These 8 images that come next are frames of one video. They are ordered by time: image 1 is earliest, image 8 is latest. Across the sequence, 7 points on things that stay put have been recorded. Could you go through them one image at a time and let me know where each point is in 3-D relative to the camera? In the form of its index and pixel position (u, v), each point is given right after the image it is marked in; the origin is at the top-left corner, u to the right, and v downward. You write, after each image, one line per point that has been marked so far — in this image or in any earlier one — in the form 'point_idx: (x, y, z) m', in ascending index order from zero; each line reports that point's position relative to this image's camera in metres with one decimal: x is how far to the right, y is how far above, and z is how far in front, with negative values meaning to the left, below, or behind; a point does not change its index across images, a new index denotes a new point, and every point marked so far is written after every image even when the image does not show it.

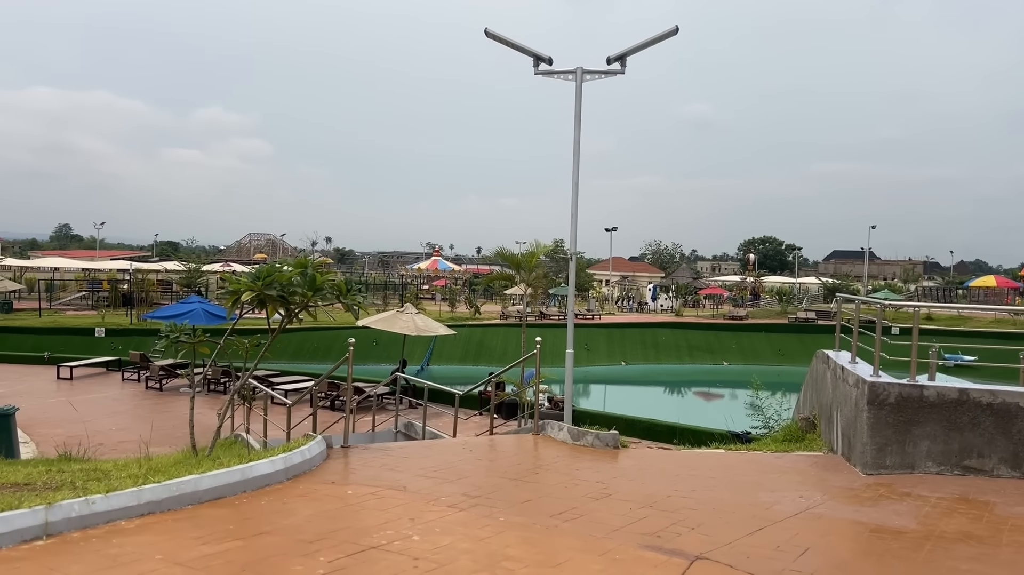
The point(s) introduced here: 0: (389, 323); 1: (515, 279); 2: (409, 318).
0: (-1.9, -0.6, +13.3) m
1: (+0.1, +0.1, +12.6) m
2: (-1.7, -0.5, +13.5) m
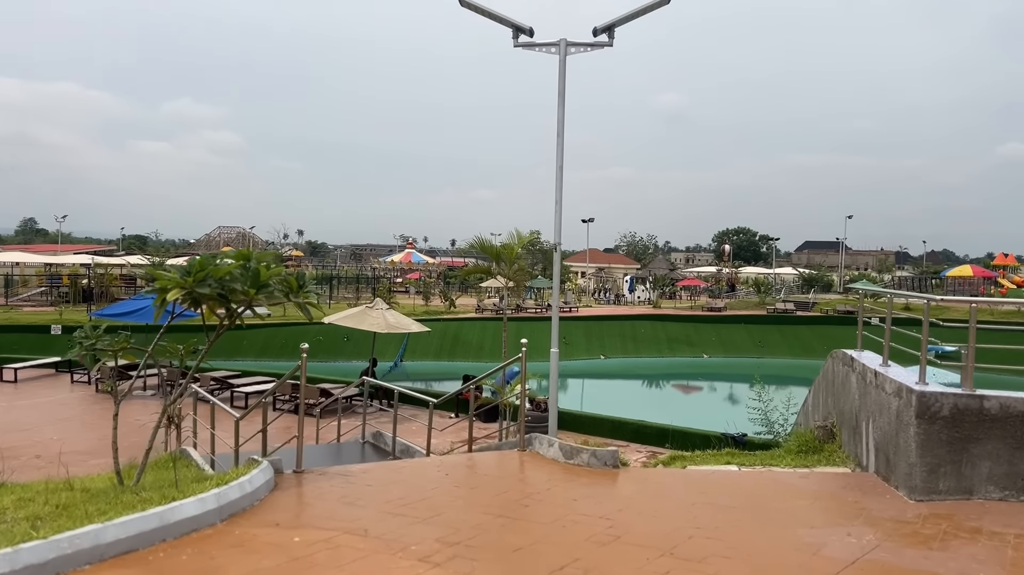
0: (-2.3, -0.5, +12.4) m
1: (-0.2, +0.2, +11.8) m
2: (-2.0, -0.4, +12.6) m
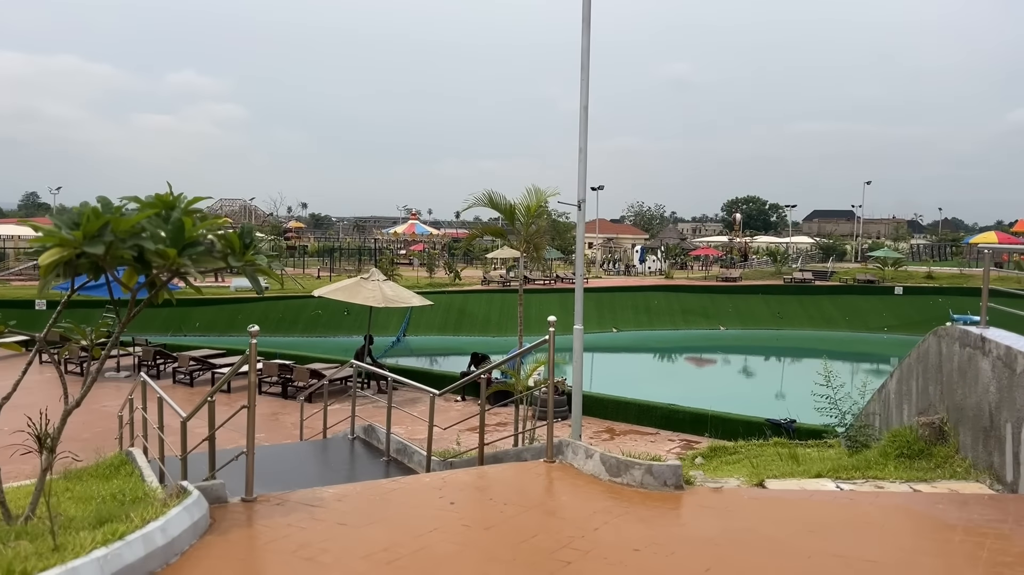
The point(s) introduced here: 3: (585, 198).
0: (-2.1, -0.1, +11.1) m
1: (-0.1, +0.6, +10.4) m
2: (-1.8, 0.0, +11.3) m
3: (+0.6, +0.8, +7.2) m
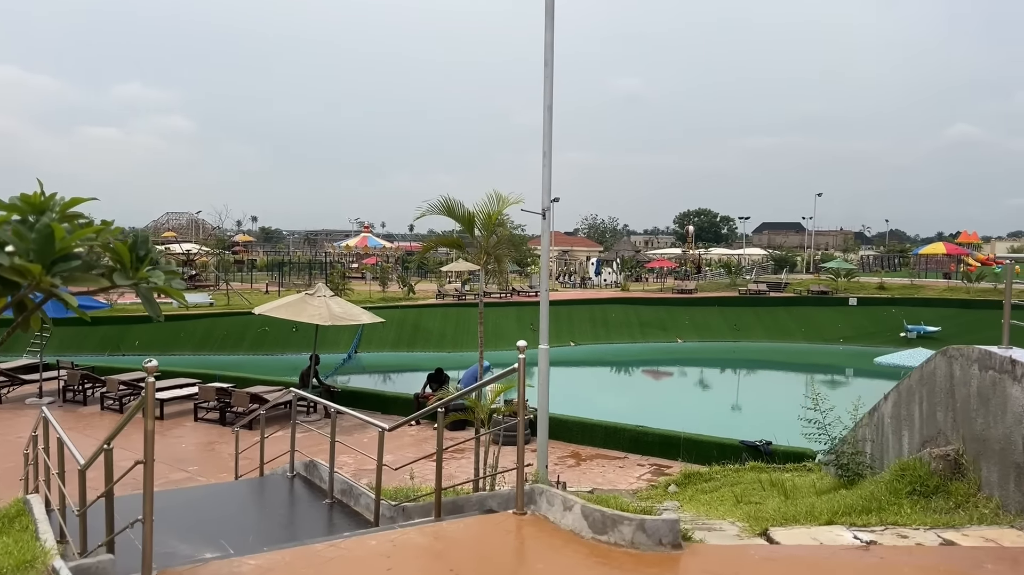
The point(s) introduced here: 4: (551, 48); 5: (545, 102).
0: (-2.6, -0.3, +10.3) m
1: (-0.6, +0.4, +9.8) m
2: (-2.4, -0.2, +10.6) m
3: (+0.3, +0.6, +6.6) m
4: (+0.3, +2.0, +6.9) m
5: (+0.3, +1.4, +6.6) m
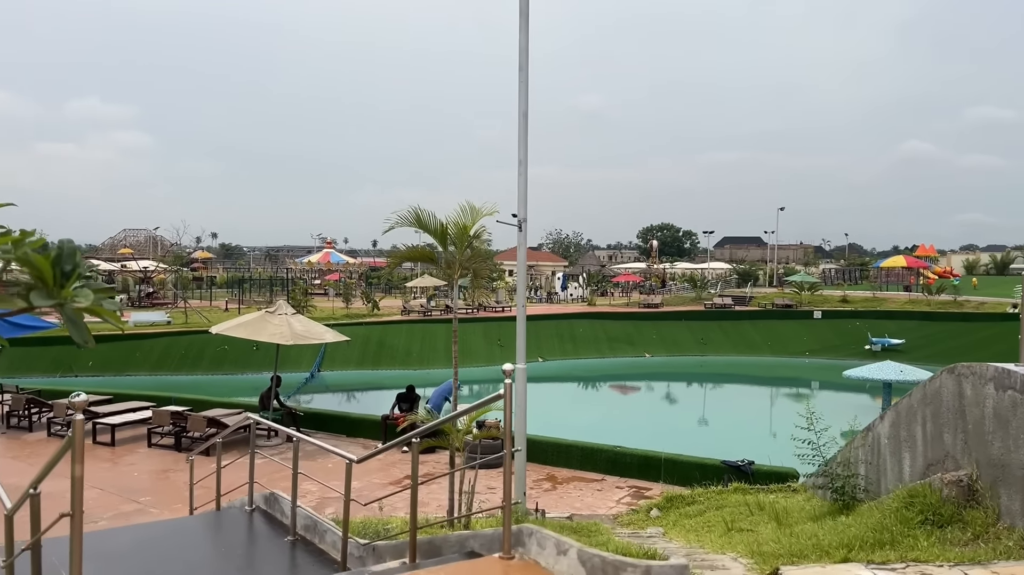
0: (-3.0, -0.5, +9.8) m
1: (-0.9, +0.3, +9.4) m
2: (-2.7, -0.4, +10.1) m
3: (+0.1, +0.5, +6.3) m
4: (+0.1, +1.8, +6.6) m
5: (+0.1, +1.3, +6.3) m
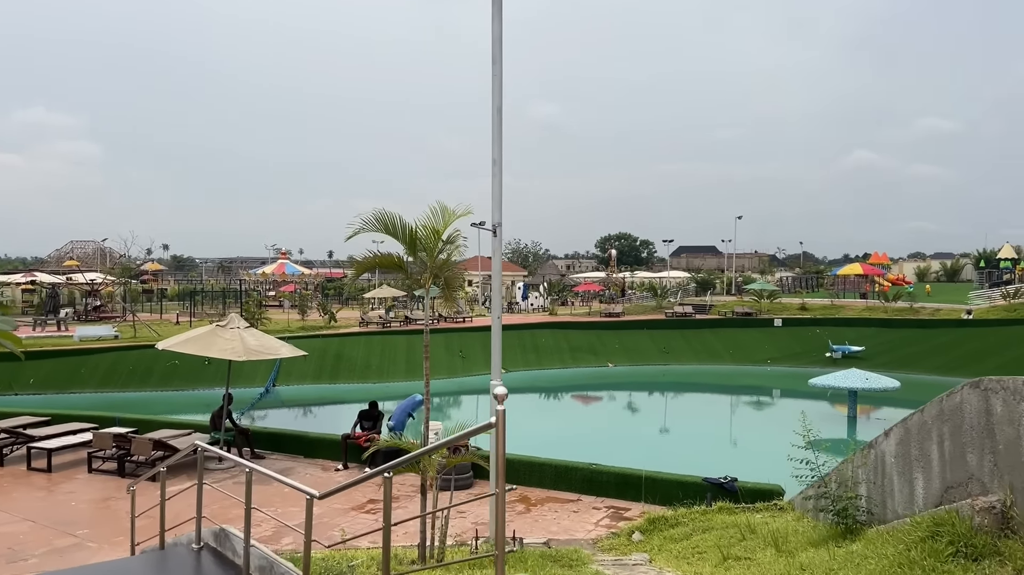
0: (-3.3, -0.6, +9.2) m
1: (-1.2, +0.1, +8.9) m
2: (-3.1, -0.5, +9.5) m
3: (-0.1, +0.5, +5.8) m
4: (-0.1, +1.8, +6.1) m
5: (-0.1, +1.3, +5.8) m
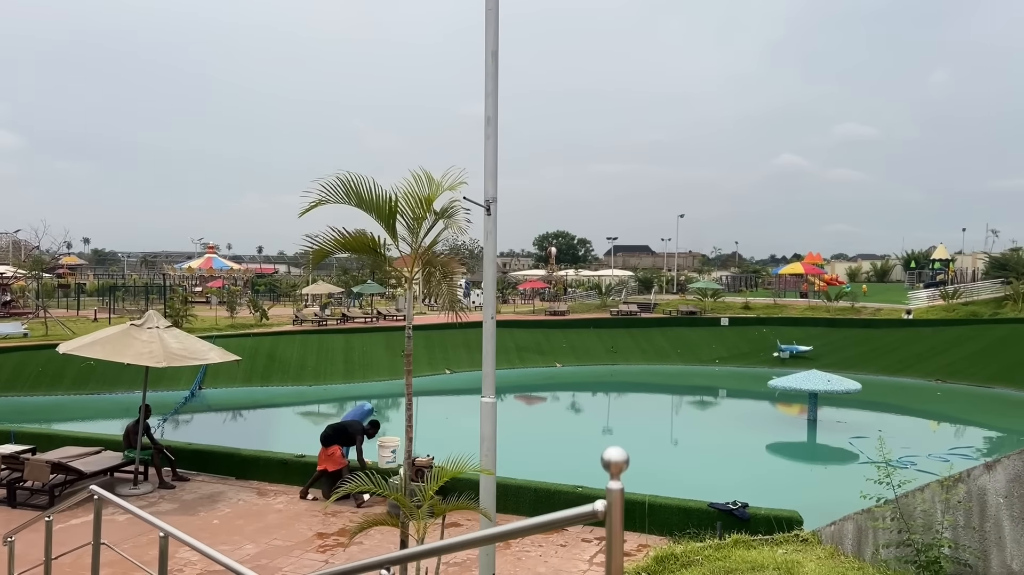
0: (-3.6, -0.5, +7.7) m
1: (-1.5, +0.2, +7.6) m
2: (-3.4, -0.5, +8.0) m
3: (-0.1, +0.5, +4.6) m
4: (-0.1, +1.8, +4.9) m
5: (-0.1, +1.3, +4.6) m
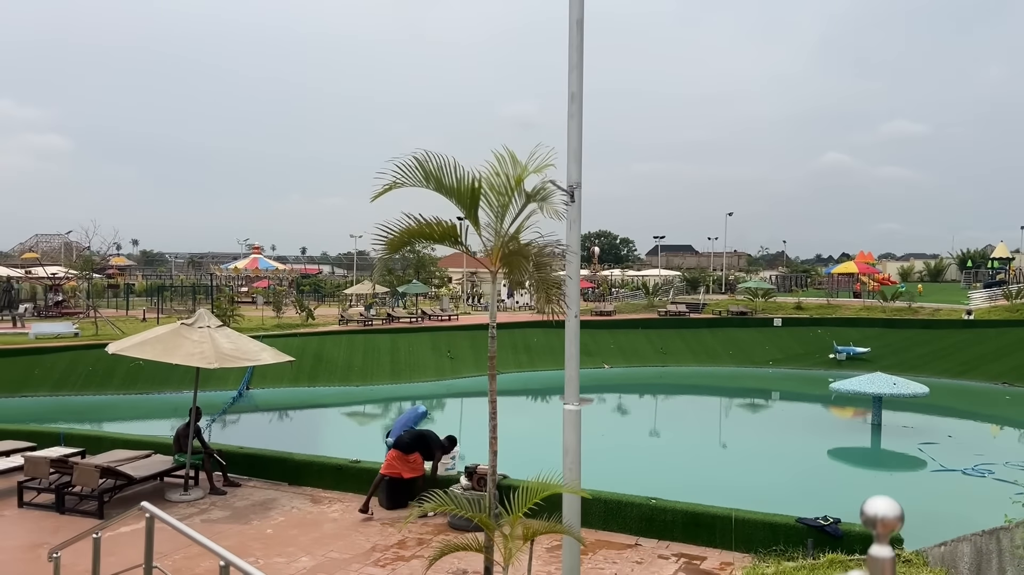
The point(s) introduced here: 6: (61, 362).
0: (-3.0, -0.5, +7.5) m
1: (-0.9, +0.2, +7.2) m
2: (-2.8, -0.4, +7.8) m
3: (+0.3, +0.5, +4.2) m
4: (+0.3, +1.8, +4.5) m
5: (+0.3, +1.3, +4.1) m
6: (-9.6, -1.6, +17.9) m
